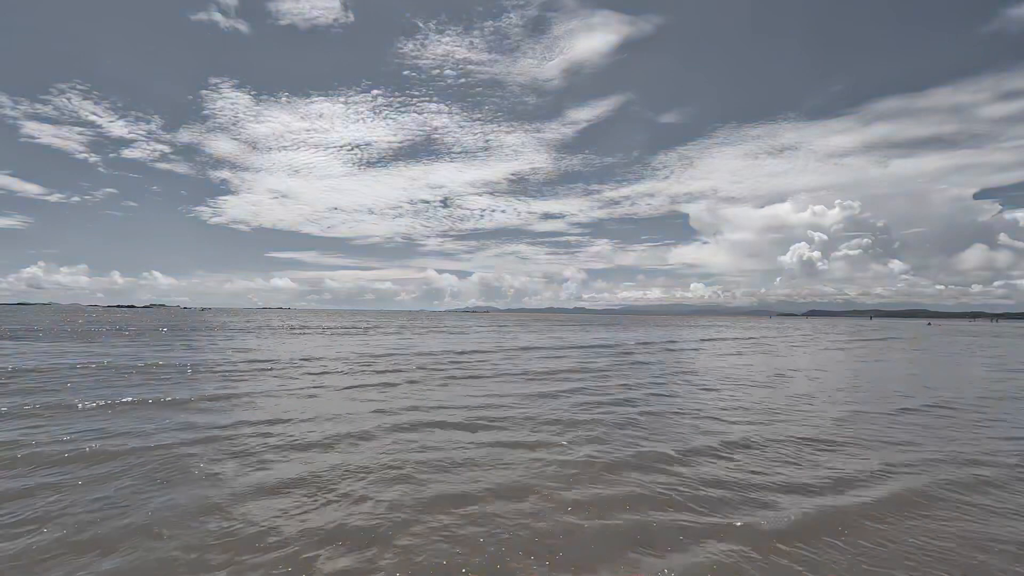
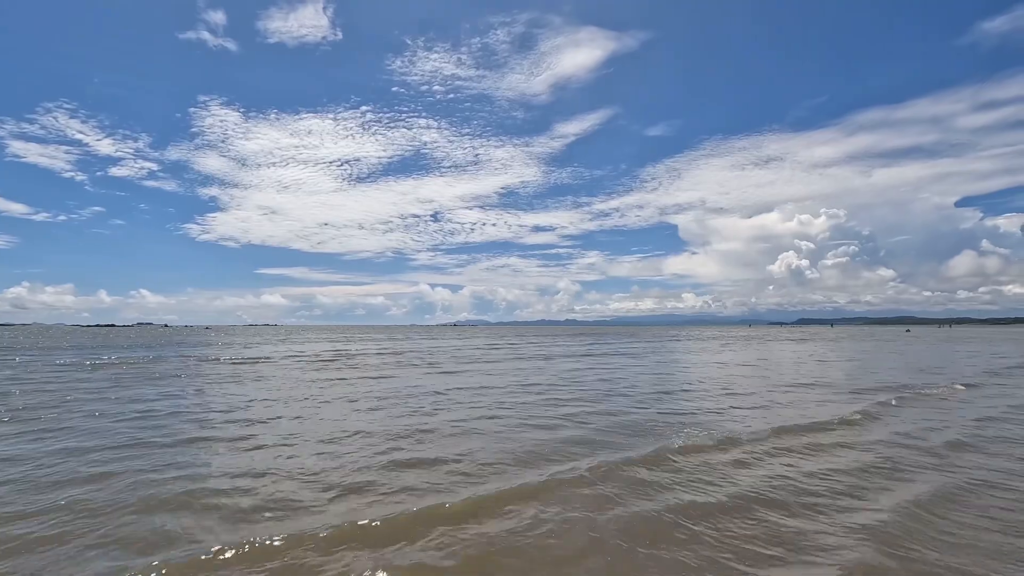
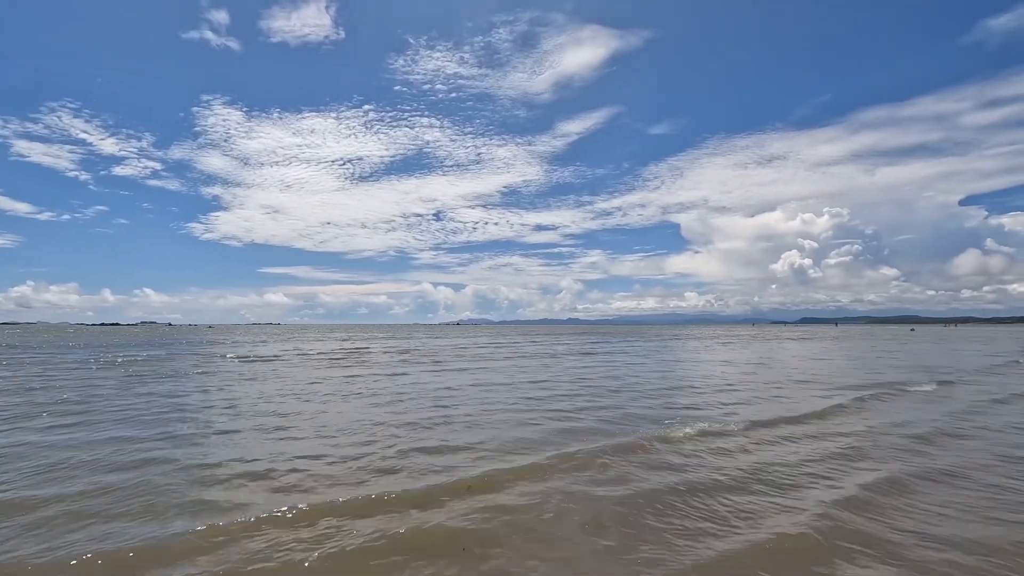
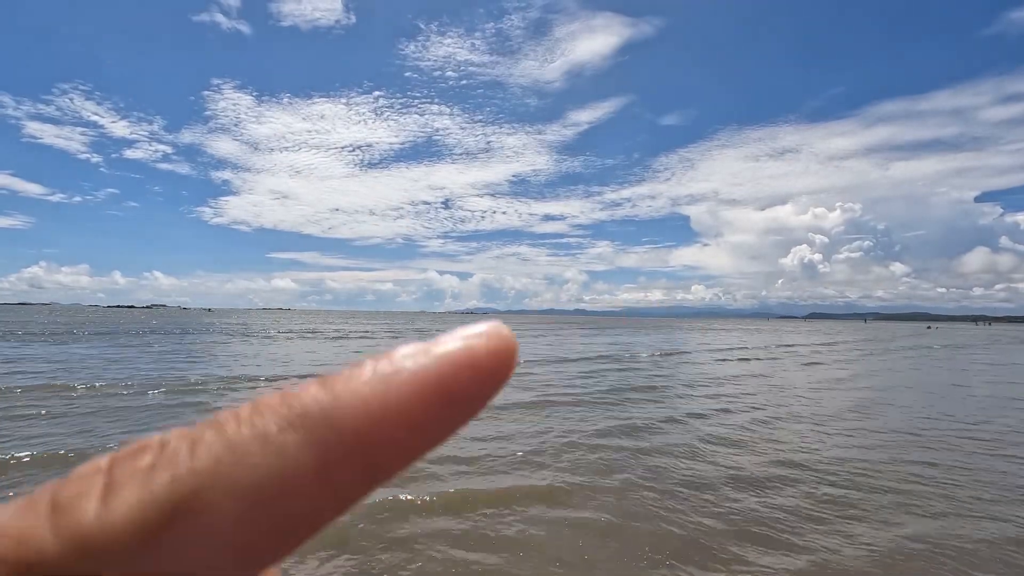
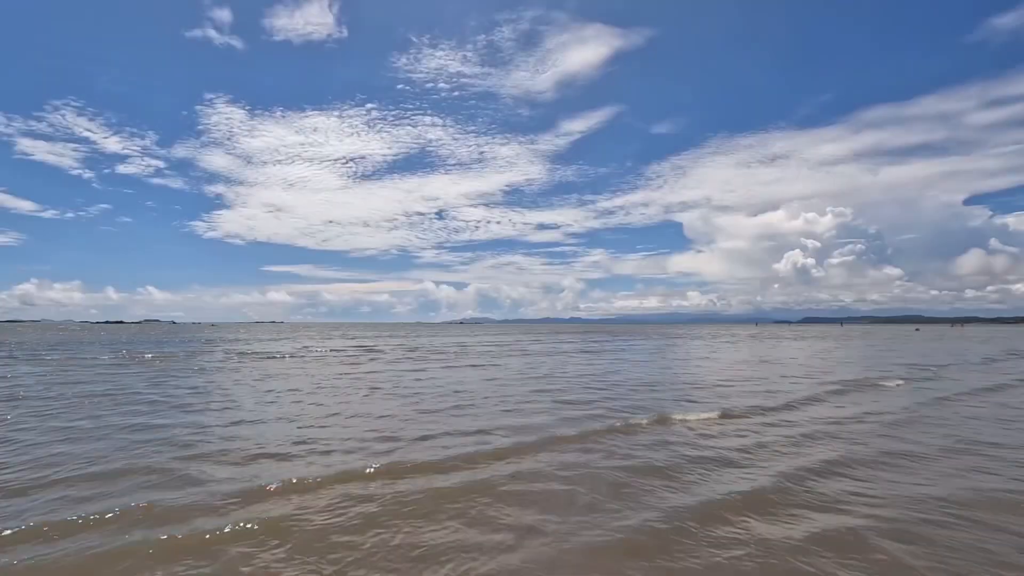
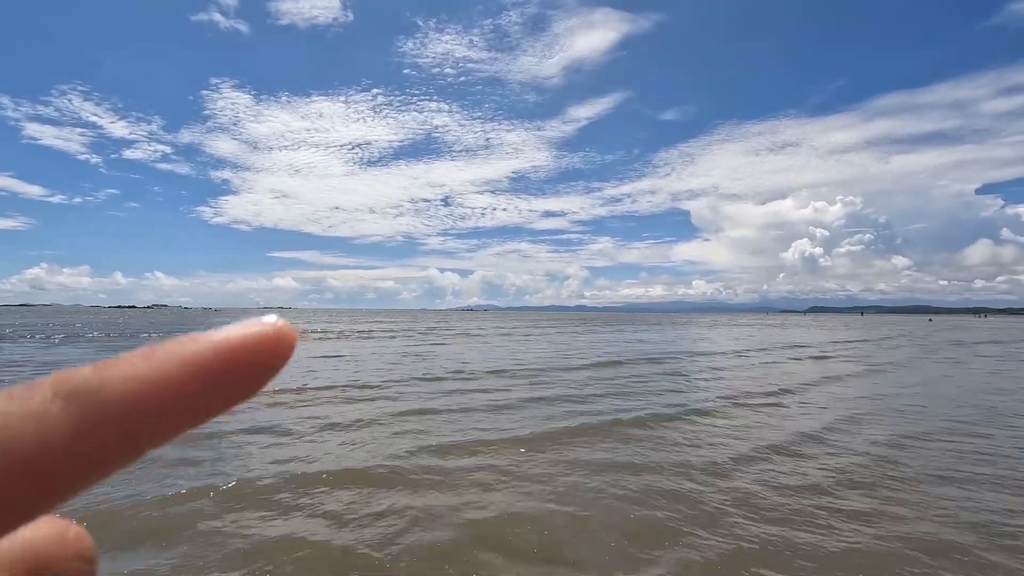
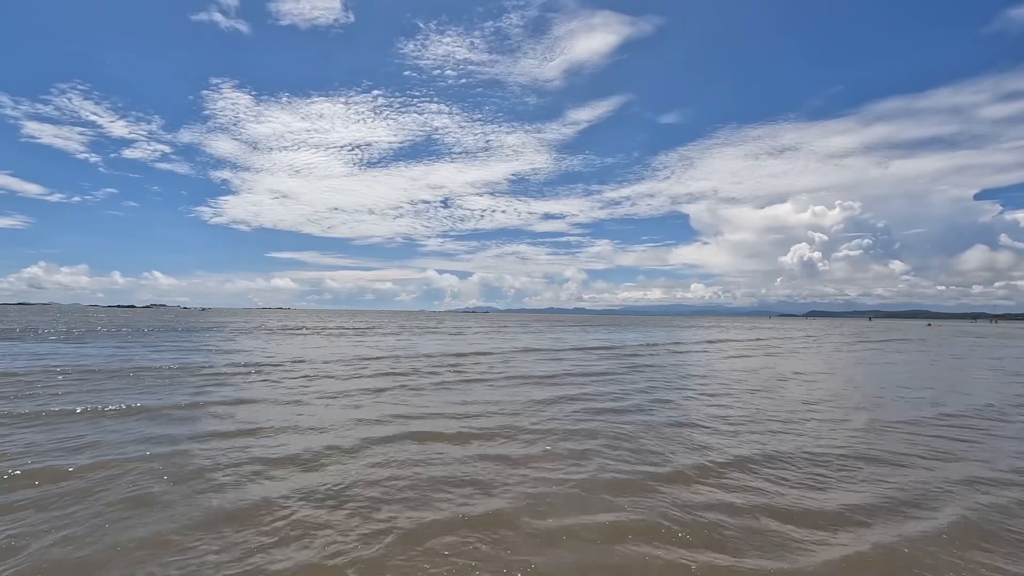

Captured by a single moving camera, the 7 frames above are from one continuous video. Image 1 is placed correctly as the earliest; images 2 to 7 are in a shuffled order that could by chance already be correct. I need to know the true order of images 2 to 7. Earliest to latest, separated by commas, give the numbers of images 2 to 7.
7, 4, 6, 5, 3, 2
